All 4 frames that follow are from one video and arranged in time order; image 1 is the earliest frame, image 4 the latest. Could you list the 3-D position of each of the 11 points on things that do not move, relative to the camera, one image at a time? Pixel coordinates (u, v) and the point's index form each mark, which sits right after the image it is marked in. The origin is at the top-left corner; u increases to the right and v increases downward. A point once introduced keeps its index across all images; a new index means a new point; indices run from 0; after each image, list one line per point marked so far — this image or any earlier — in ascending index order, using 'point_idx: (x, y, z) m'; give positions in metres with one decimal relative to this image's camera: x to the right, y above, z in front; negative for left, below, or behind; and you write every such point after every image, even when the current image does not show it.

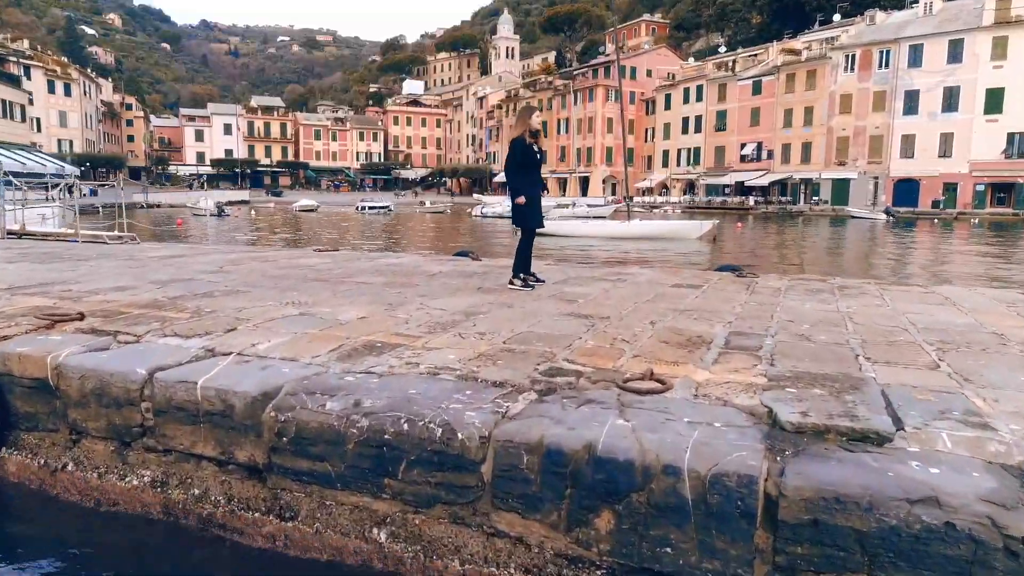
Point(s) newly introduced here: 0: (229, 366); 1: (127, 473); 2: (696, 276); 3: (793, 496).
0: (-1.6, -0.4, +3.7) m
1: (-2.2, -1.0, +3.7) m
2: (+2.3, +0.1, +7.7) m
3: (+1.1, -0.8, +2.4) m
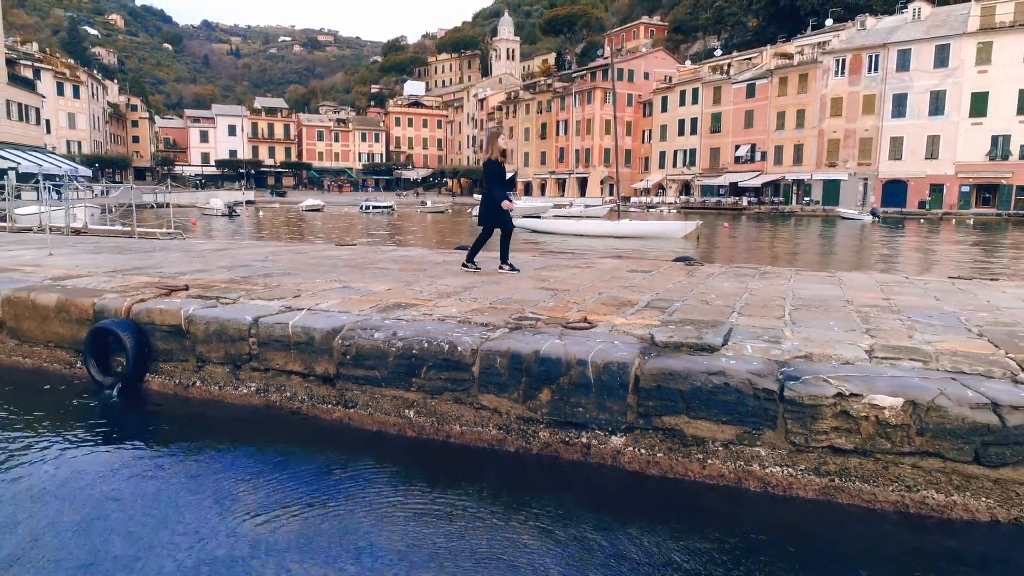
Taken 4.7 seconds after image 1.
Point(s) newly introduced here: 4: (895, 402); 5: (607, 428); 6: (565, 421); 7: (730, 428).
0: (-1.8, -0.2, +5.5) m
1: (-2.4, -0.8, +5.5) m
2: (+2.1, +0.3, +9.5) m
3: (+0.9, -0.6, +4.2) m
4: (+2.2, -0.7, +3.7) m
5: (+0.6, -1.0, +4.3) m
6: (+0.4, -0.9, +4.4) m
7: (+1.4, -0.9, +4.0) m
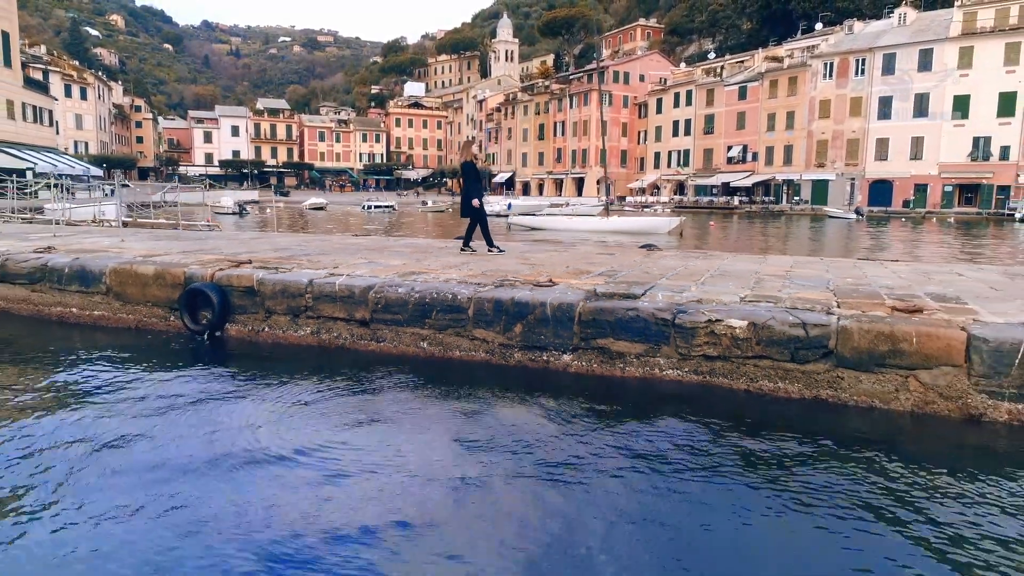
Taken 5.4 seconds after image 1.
0: (-1.9, +0.1, +7.5) m
1: (-2.5, -0.5, +7.5) m
2: (+2.0, +0.7, +11.5) m
3: (+0.7, -0.2, +6.2) m
4: (+2.0, -0.3, +5.7) m
5: (+0.5, -0.6, +6.3) m
6: (+0.2, -0.6, +6.4) m
7: (+1.2, -0.5, +6.0) m
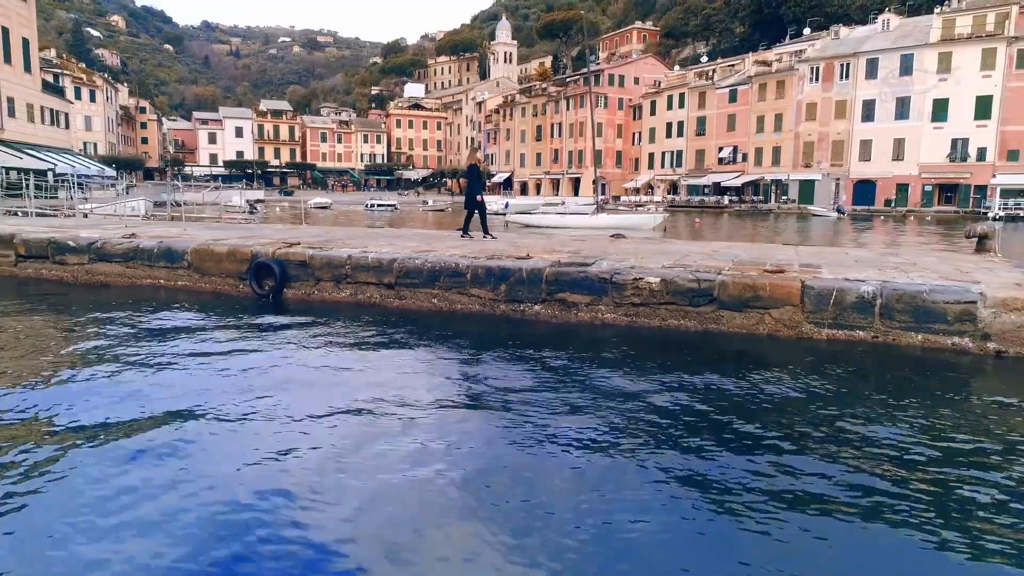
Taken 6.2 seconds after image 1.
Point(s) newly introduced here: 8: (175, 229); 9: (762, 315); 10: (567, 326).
0: (-2.1, +0.5, +10.0) m
1: (-2.7, -0.1, +10.0) m
2: (+1.8, +1.1, +14.0) m
3: (+0.5, +0.2, +8.7) m
4: (+1.9, +0.1, +8.2) m
5: (+0.3, -0.2, +8.8) m
6: (0.0, -0.2, +9.0) m
7: (+1.0, -0.1, +8.5) m
8: (-7.2, +1.3, +13.7) m
9: (+3.1, -0.3, +7.8) m
10: (+0.7, -0.5, +8.5) m
